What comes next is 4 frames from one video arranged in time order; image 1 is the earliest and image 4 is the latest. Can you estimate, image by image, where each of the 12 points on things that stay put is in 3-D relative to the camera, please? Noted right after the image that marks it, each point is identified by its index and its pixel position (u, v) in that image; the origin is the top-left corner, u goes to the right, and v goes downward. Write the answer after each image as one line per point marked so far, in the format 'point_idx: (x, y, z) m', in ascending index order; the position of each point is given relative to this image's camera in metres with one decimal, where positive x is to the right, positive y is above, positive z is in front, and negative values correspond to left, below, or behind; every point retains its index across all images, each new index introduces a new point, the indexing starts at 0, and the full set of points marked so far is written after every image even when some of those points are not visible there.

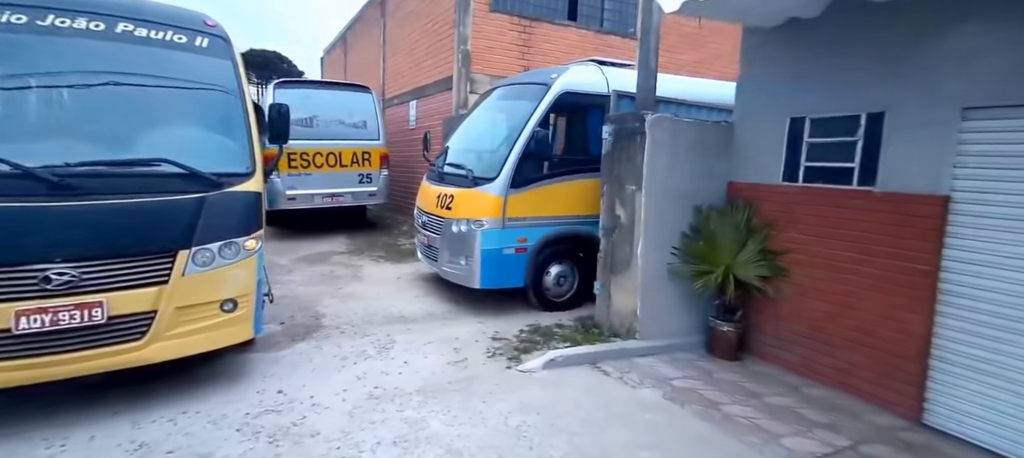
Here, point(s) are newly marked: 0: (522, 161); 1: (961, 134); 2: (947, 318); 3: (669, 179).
0: (+0.1, +0.6, +5.0) m
1: (+2.9, +0.6, +3.6) m
2: (+2.9, -0.6, +3.7) m
3: (+1.4, +0.4, +4.7) m
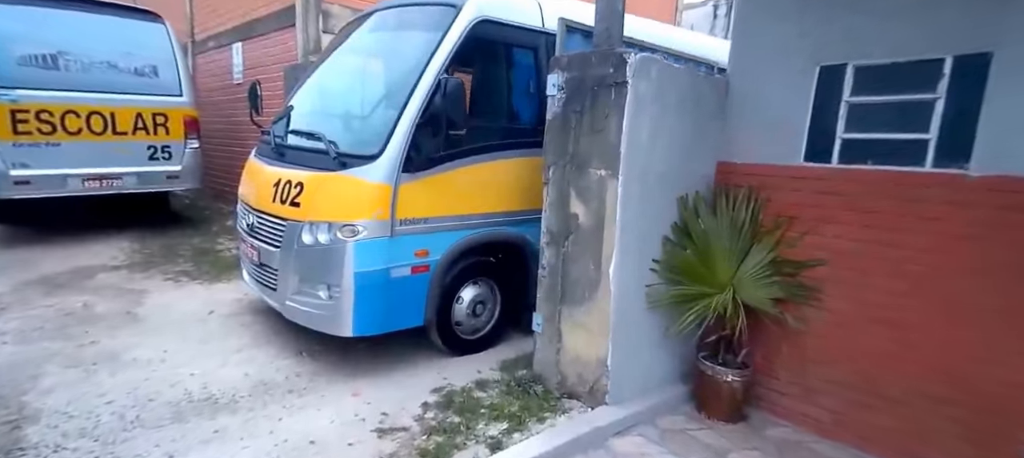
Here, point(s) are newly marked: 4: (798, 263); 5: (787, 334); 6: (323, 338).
0: (-0.5, +0.6, +3.2) m
1: (+2.3, +0.5, +2.0) m
2: (+2.4, -0.6, +2.2) m
3: (+0.7, +0.4, +3.0) m
4: (+1.5, -0.2, +3.1) m
5: (+1.6, -0.6, +3.2) m
6: (-1.3, -0.7, +3.8) m
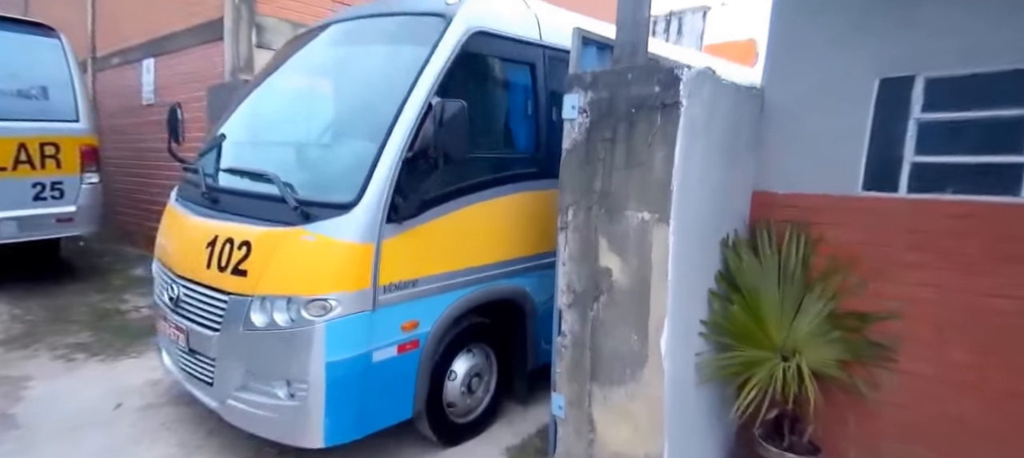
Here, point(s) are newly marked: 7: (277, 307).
0: (-0.5, +0.3, +2.5) m
1: (+2.5, +0.4, +1.6) m
2: (+2.6, -0.8, +1.8) m
3: (+0.8, +0.1, +2.4) m
4: (+1.6, -0.4, +2.5) m
5: (+1.7, -0.8, +2.7) m
6: (-1.2, -1.1, +2.9) m
7: (-1.0, -0.3, +2.3) m
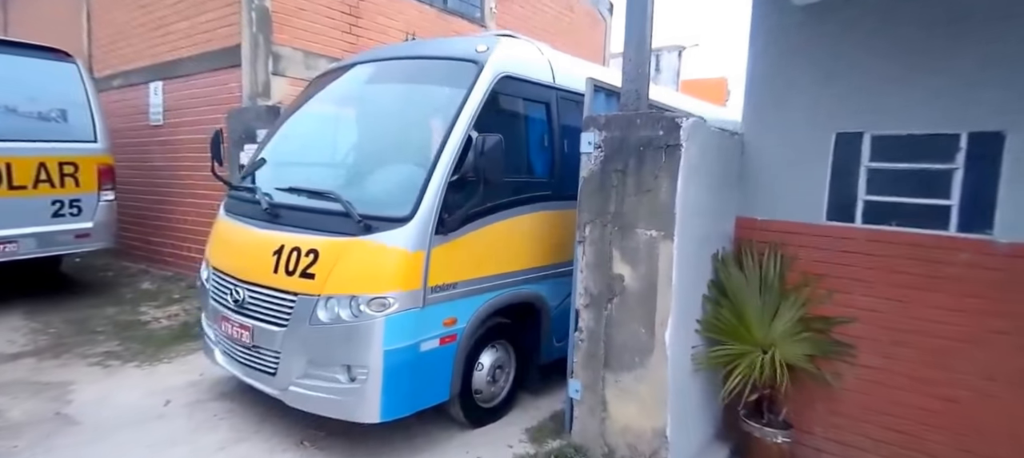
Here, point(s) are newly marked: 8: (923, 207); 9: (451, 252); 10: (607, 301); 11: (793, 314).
0: (-0.3, +0.2, +2.9) m
1: (+2.7, +0.3, +2.2) m
2: (+2.7, -0.9, +2.4) m
3: (+1.0, +0.1, +3.0) m
4: (+1.8, -0.5, +3.1) m
5: (+1.8, -0.9, +3.2) m
6: (-1.1, -1.1, +3.3) m
7: (-0.8, -0.4, +2.7) m
8: (+2.2, +0.1, +2.8) m
9: (-0.3, -0.1, +2.9) m
10: (+0.5, -0.4, +3.1) m
11: (+1.7, -0.5, +3.1) m
